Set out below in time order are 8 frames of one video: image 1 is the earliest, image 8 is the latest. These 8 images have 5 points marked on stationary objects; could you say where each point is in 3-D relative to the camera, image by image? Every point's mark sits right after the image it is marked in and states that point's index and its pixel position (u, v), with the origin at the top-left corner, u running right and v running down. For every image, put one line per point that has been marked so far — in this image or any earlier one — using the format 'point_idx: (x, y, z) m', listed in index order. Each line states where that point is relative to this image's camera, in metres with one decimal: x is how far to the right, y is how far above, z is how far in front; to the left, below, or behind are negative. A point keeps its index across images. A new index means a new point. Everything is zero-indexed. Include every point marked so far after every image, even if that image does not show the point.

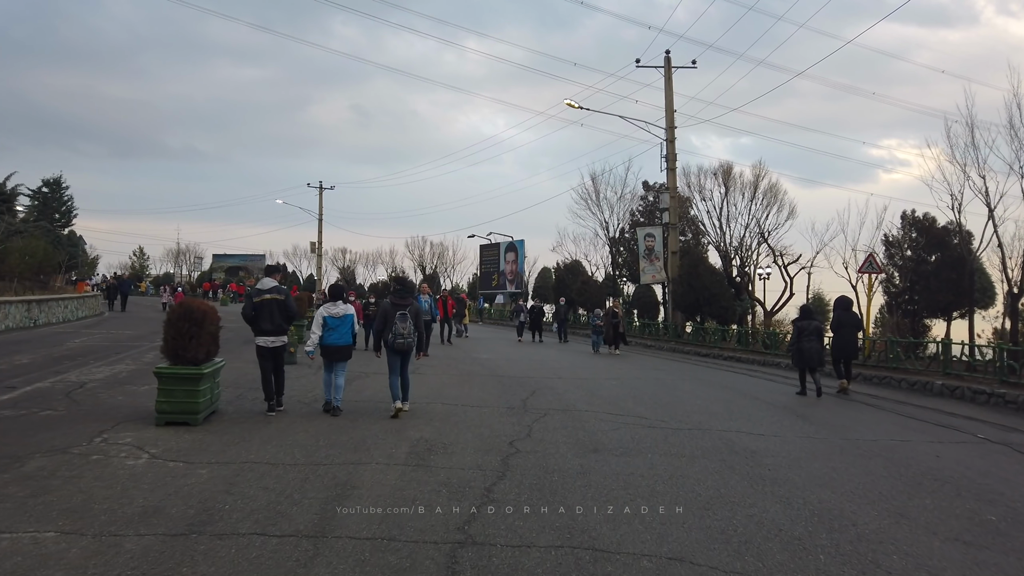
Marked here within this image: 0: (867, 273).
0: (+8.5, +0.4, +17.6) m
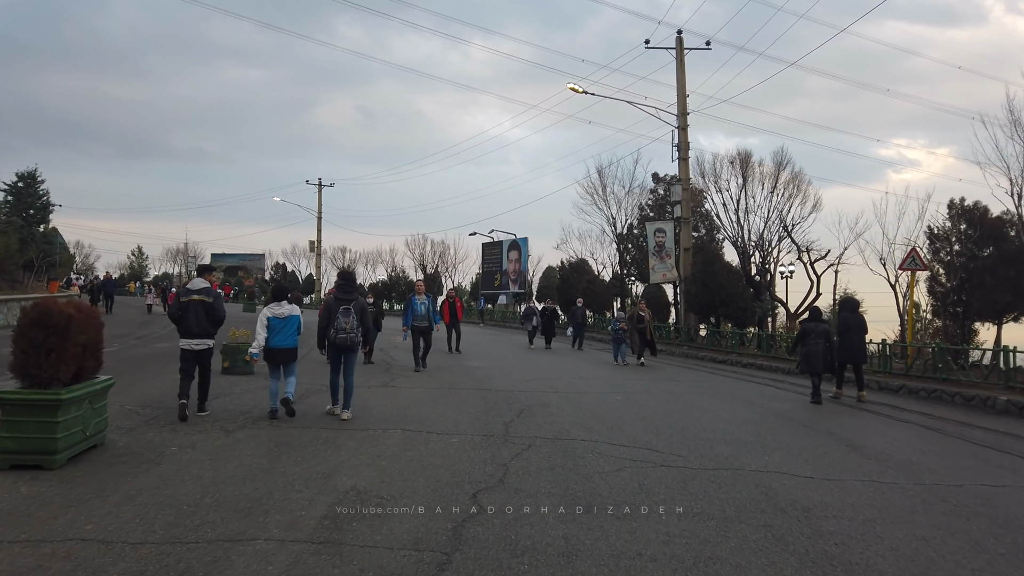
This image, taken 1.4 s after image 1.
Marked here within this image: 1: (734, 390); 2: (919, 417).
0: (+8.3, +0.4, +15.5) m
1: (+4.0, -1.8, +13.3) m
2: (+6.2, -1.9, +11.2) m
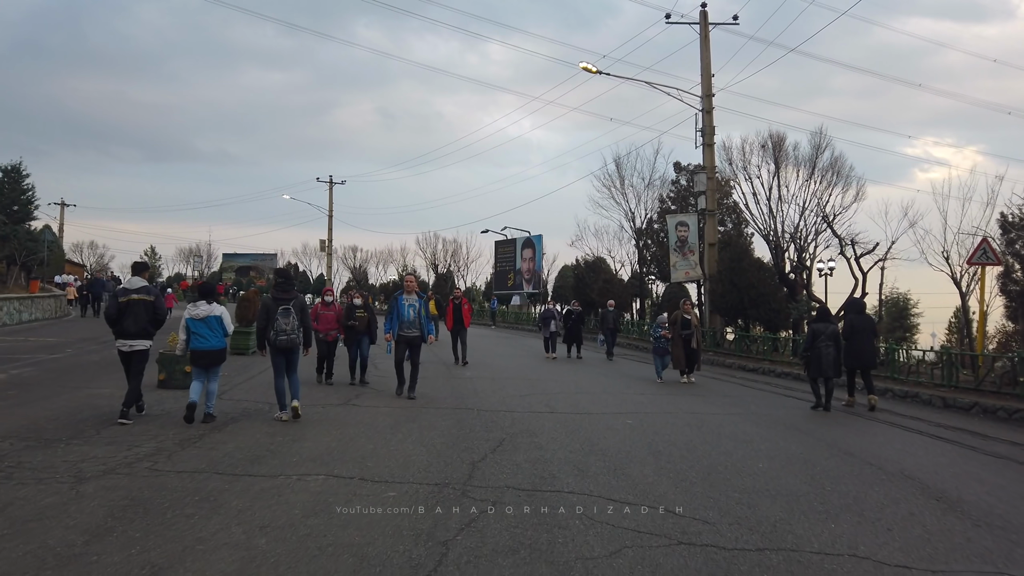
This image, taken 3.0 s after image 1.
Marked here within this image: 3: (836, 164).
0: (+8.2, +0.4, +13.1) m
1: (+3.9, -1.8, +11.0) m
2: (+6.0, -1.9, +8.8) m
3: (+8.5, +3.3, +19.4) m
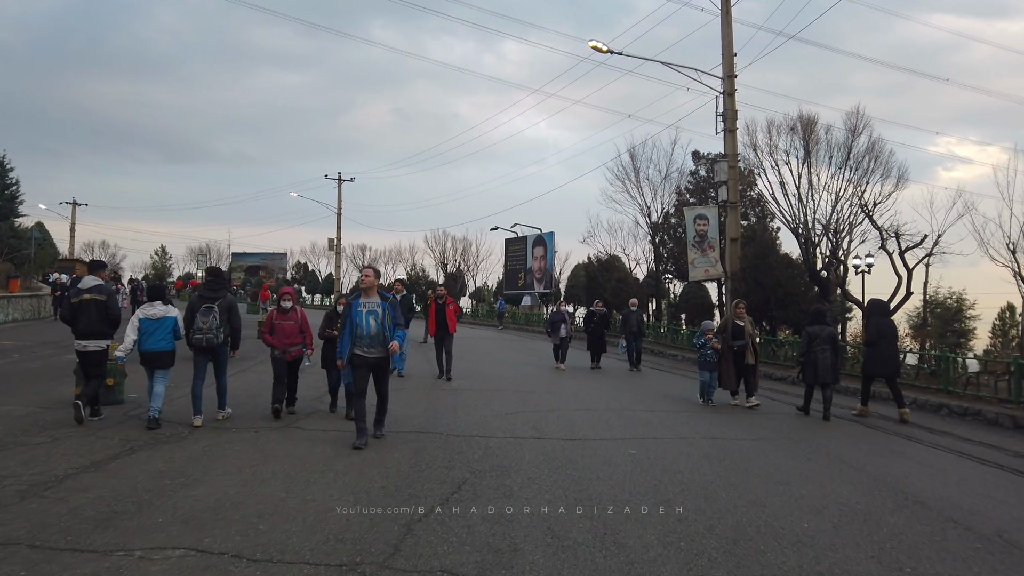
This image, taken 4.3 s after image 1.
0: (+8.1, +0.4, +11.0) m
1: (+3.7, -1.8, +9.1) m
2: (+5.7, -1.9, +6.8) m
3: (+8.5, +3.3, +17.3) m
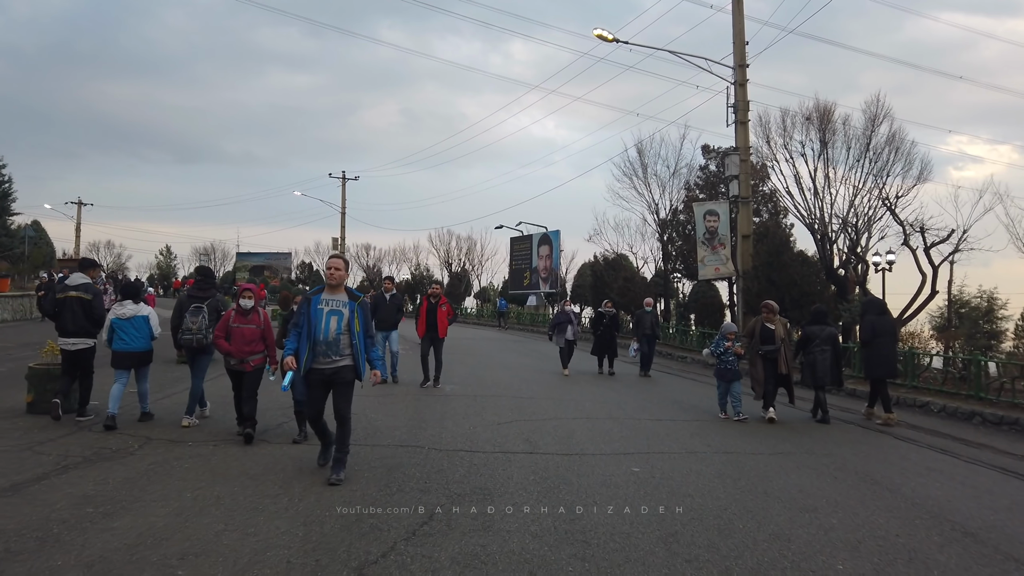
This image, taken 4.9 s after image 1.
0: (+8.0, +0.5, +10.1) m
1: (+3.6, -1.8, +8.2) m
2: (+5.6, -1.9, +5.9) m
3: (+8.5, +3.3, +16.4) m
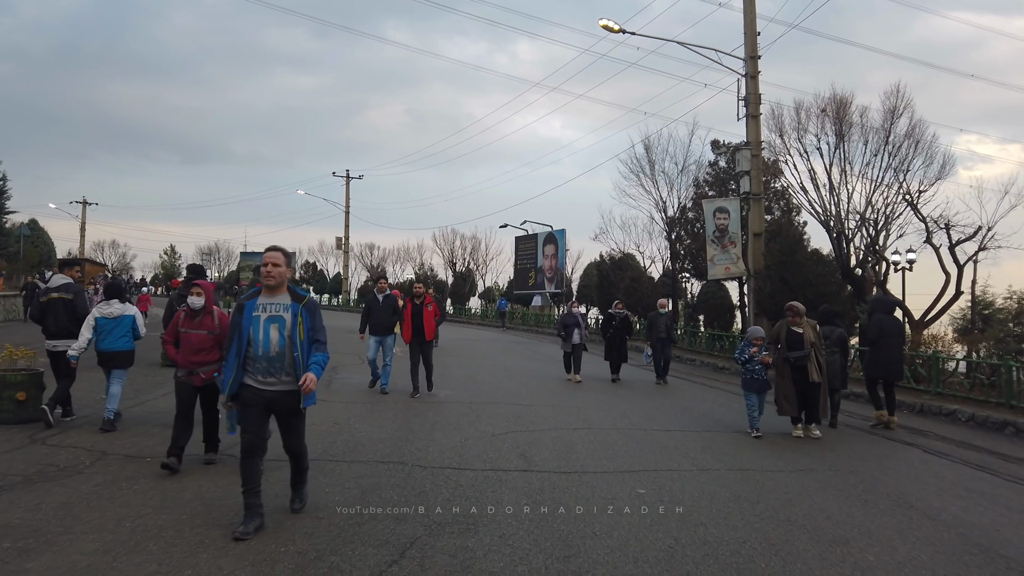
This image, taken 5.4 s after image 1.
0: (+8.0, +0.5, +9.3) m
1: (+3.5, -1.8, +7.5) m
2: (+5.5, -1.9, +5.2) m
3: (+8.5, +3.3, +15.6) m
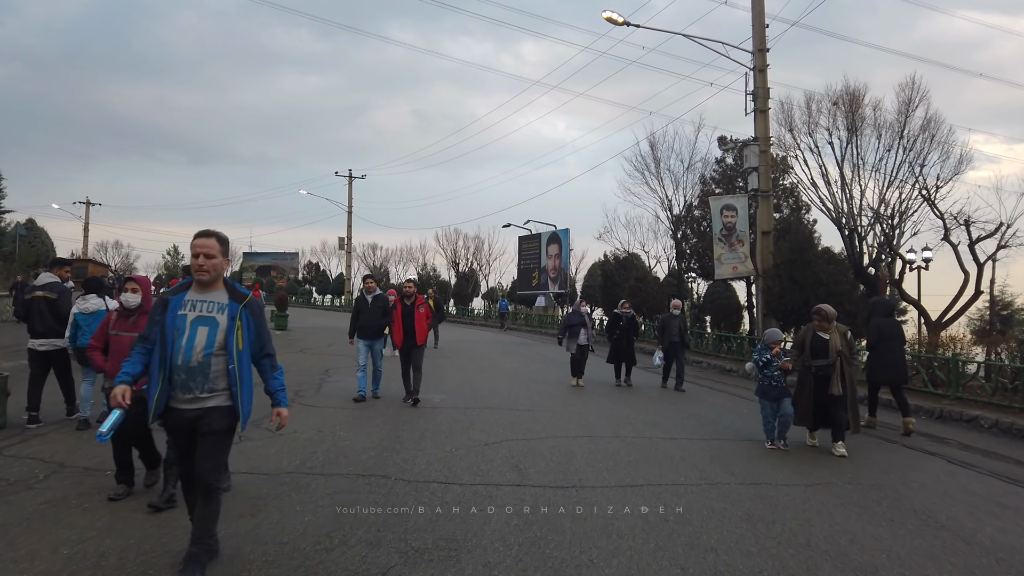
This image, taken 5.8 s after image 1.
0: (+7.9, +0.5, +8.8) m
1: (+3.5, -1.7, +7.0) m
2: (+5.4, -1.8, +4.6) m
3: (+8.5, +3.3, +15.0) m
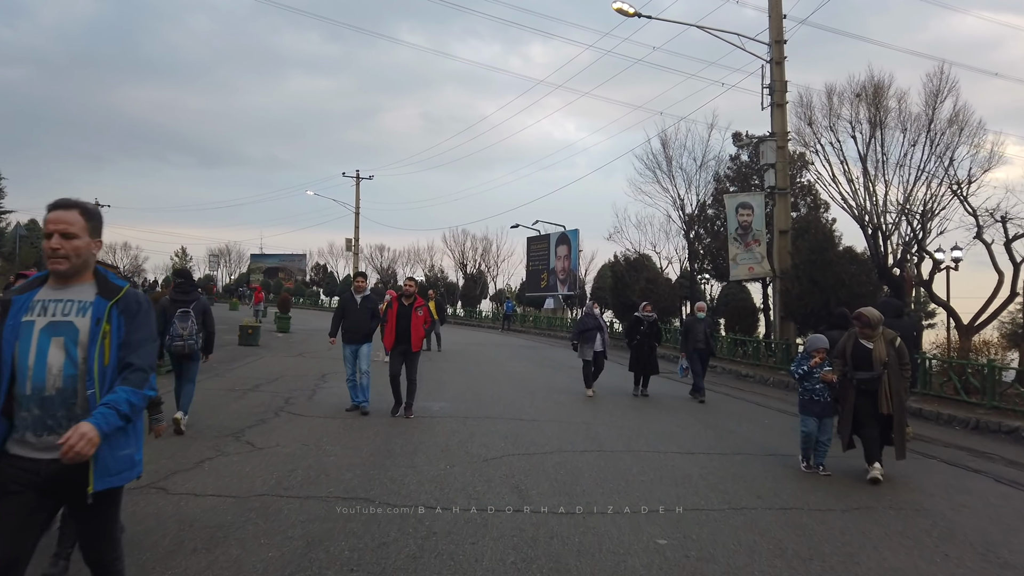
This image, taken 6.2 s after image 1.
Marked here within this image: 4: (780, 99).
0: (+8.0, +0.5, +8.0) m
1: (+3.5, -1.7, +6.2) m
2: (+5.4, -1.8, +3.9) m
3: (+8.6, +3.3, +14.3) m
4: (+6.4, +4.5, +17.7) m
